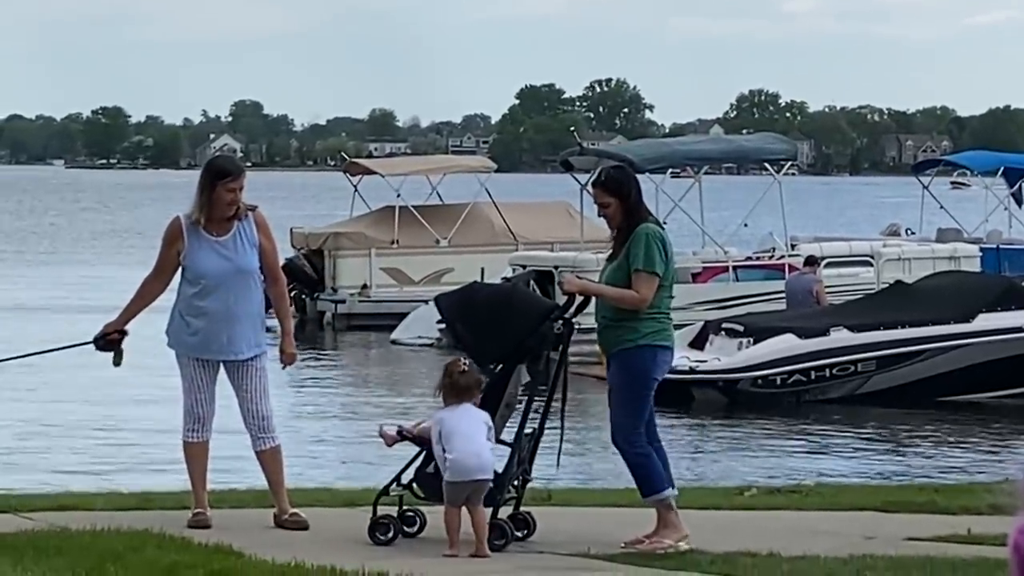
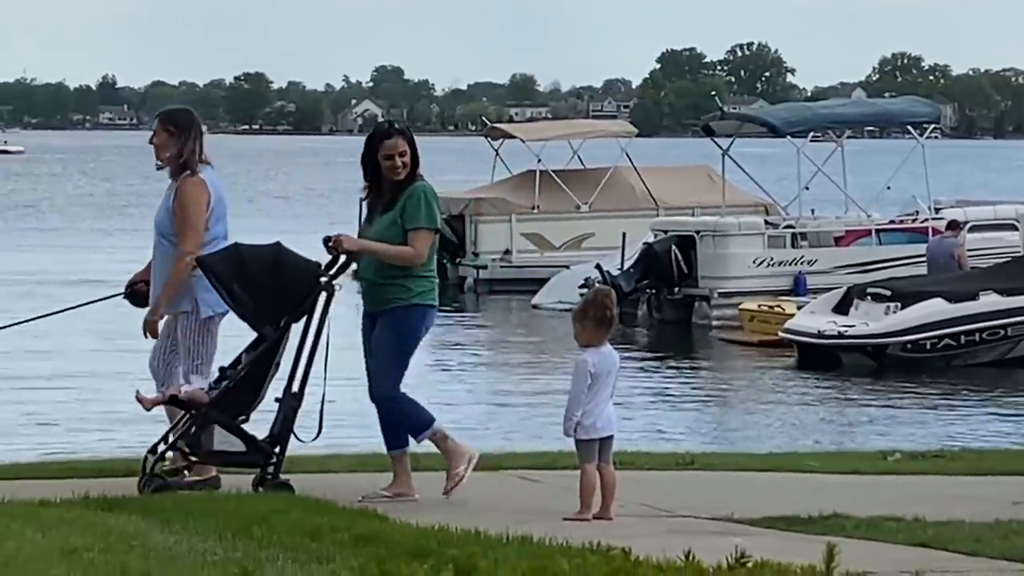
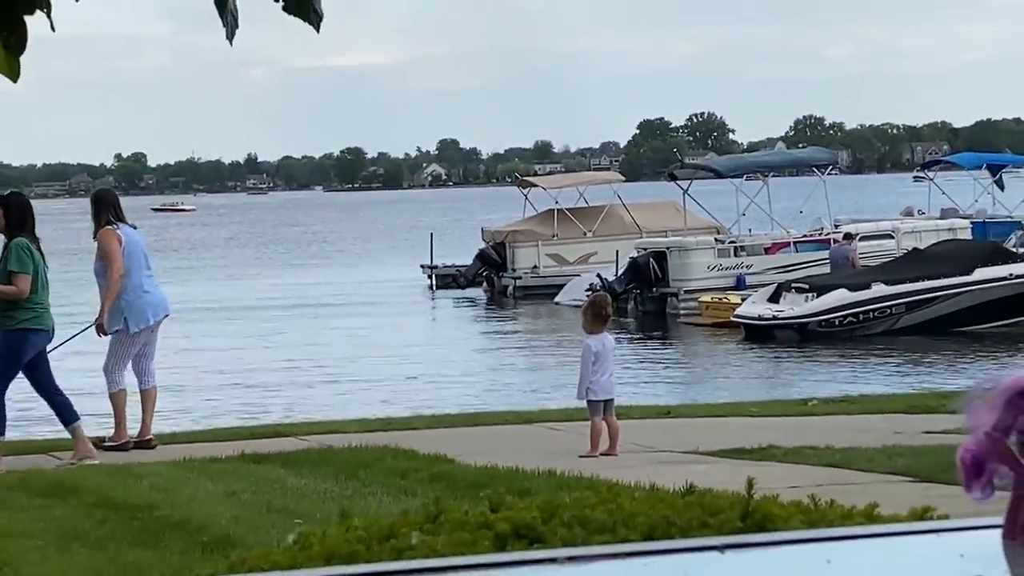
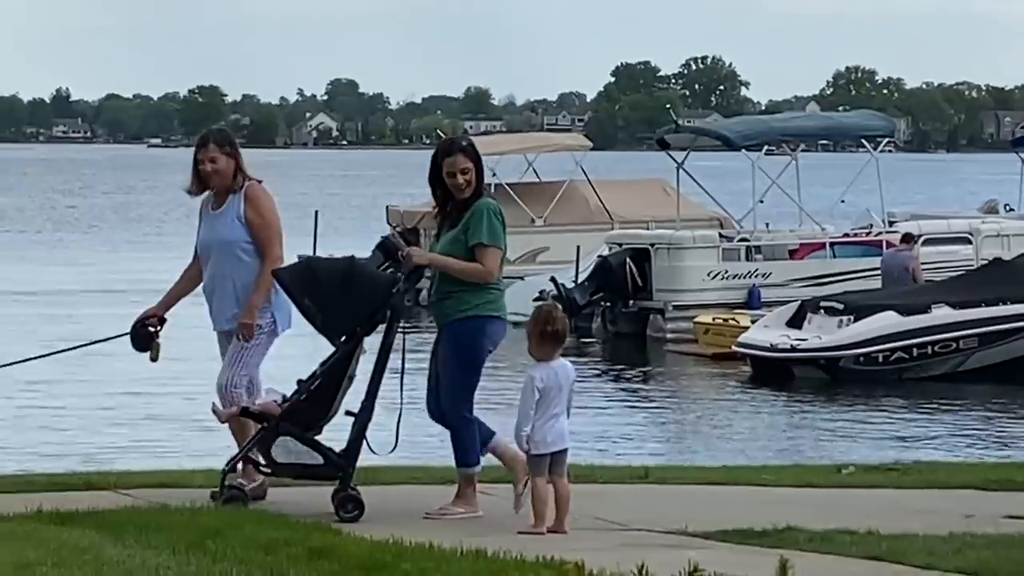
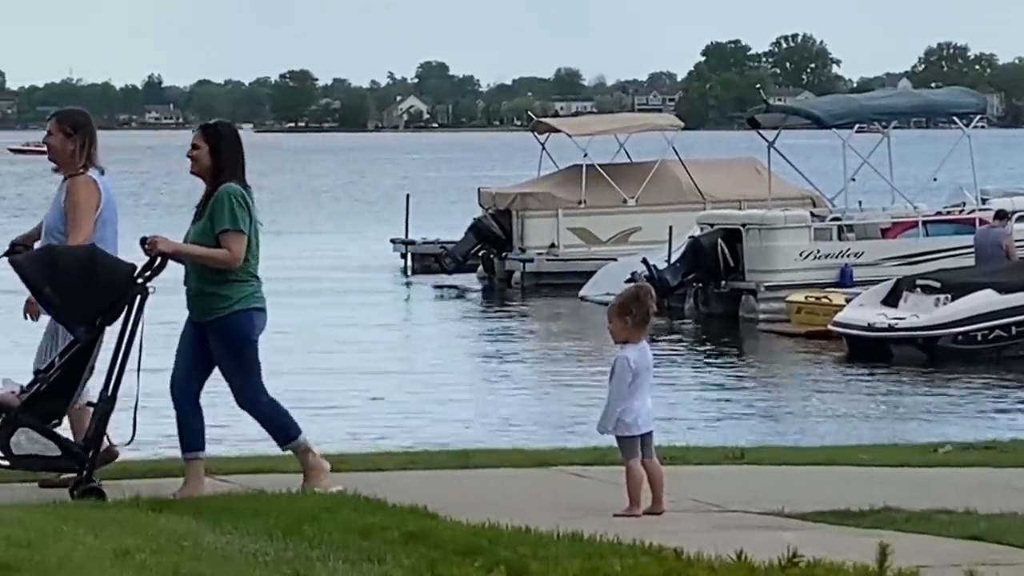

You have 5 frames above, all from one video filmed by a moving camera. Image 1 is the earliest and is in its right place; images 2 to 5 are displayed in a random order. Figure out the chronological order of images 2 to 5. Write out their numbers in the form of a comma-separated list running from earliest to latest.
4, 2, 5, 3
